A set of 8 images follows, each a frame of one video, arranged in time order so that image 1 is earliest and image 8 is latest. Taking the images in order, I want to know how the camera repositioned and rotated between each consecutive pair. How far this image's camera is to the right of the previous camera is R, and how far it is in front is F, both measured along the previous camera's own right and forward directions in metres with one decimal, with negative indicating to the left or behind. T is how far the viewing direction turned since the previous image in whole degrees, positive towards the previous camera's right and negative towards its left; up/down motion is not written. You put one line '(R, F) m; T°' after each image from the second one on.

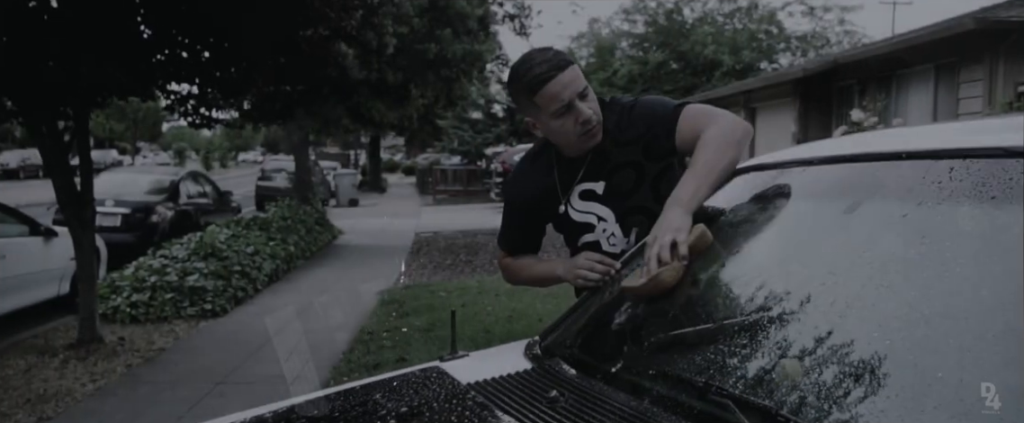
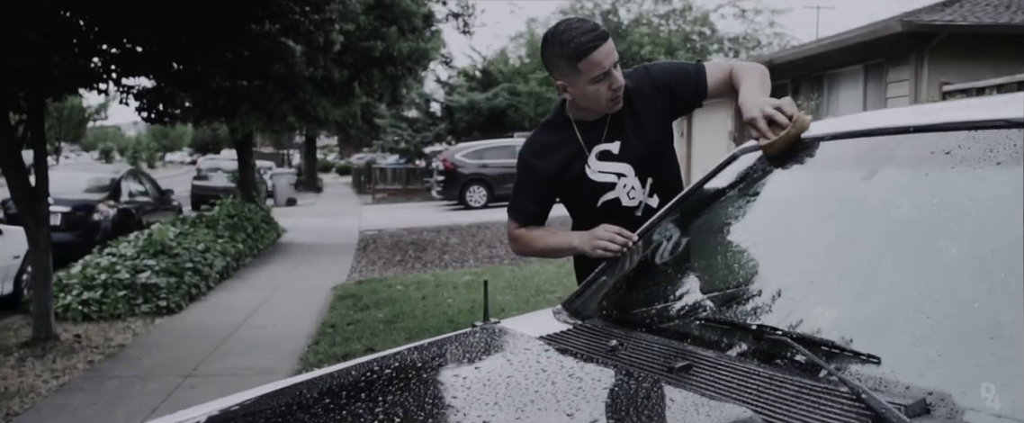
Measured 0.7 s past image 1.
(-0.3, -0.1) m; +6°
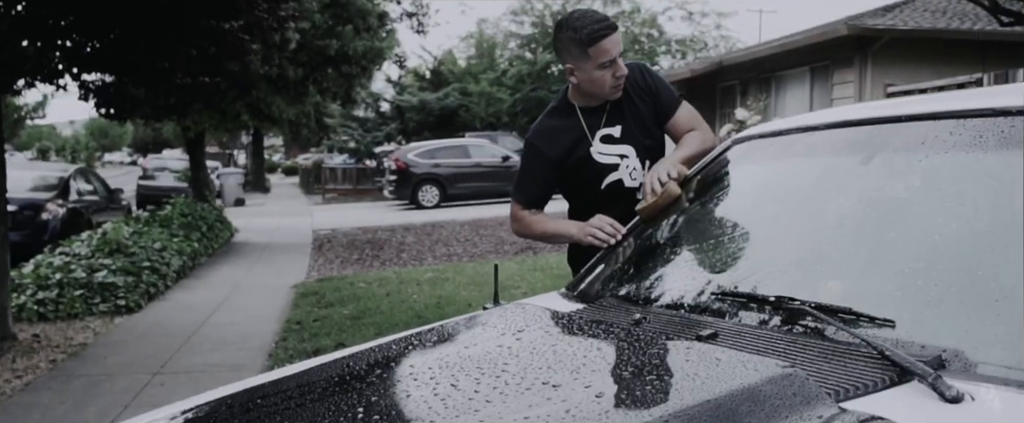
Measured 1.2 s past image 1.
(-0.2, -0.1) m; +4°
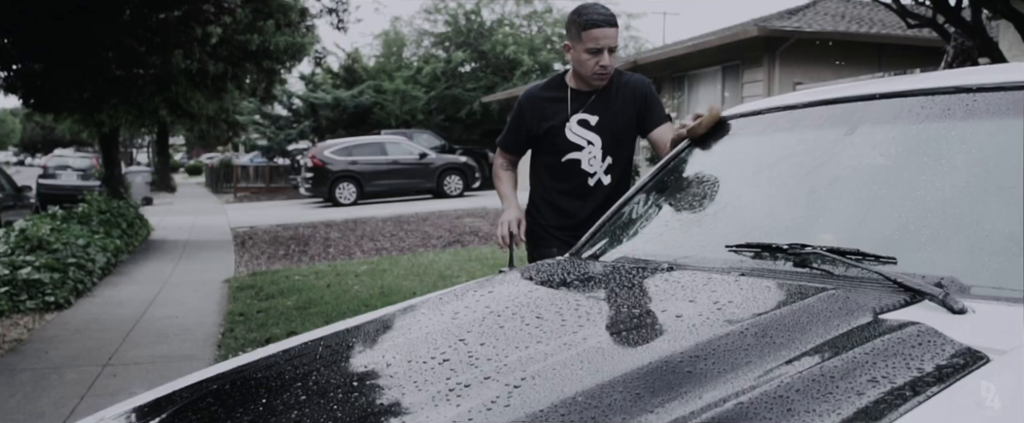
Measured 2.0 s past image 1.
(-0.4, -0.2) m; +8°
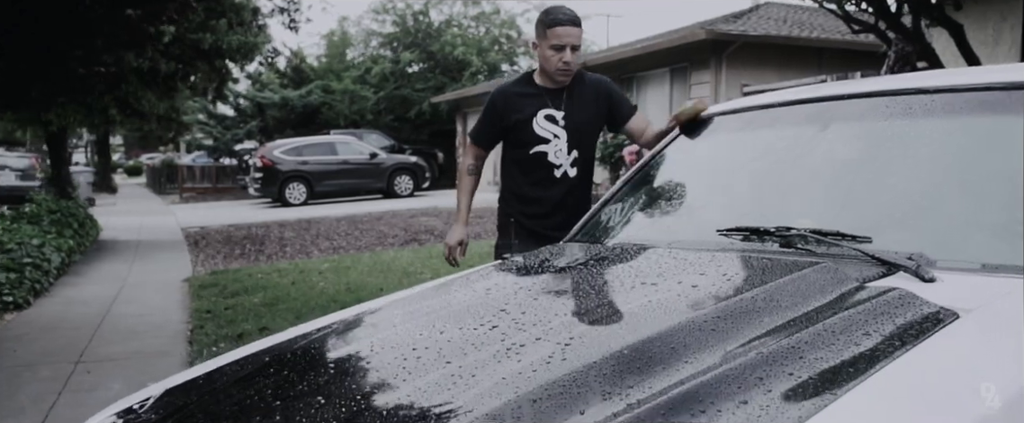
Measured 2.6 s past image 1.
(-0.2, -0.2) m; +5°
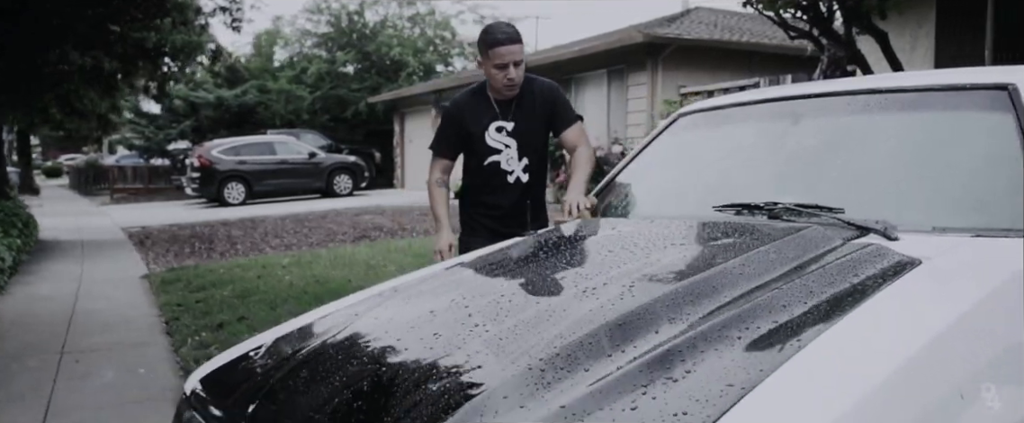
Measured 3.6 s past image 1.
(-0.4, -0.3) m; +6°
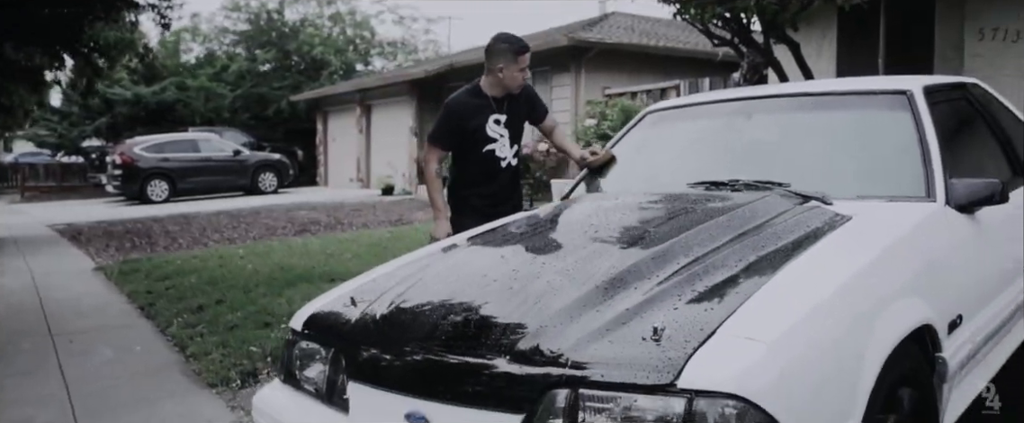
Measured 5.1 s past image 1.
(-0.5, -0.5) m; +7°
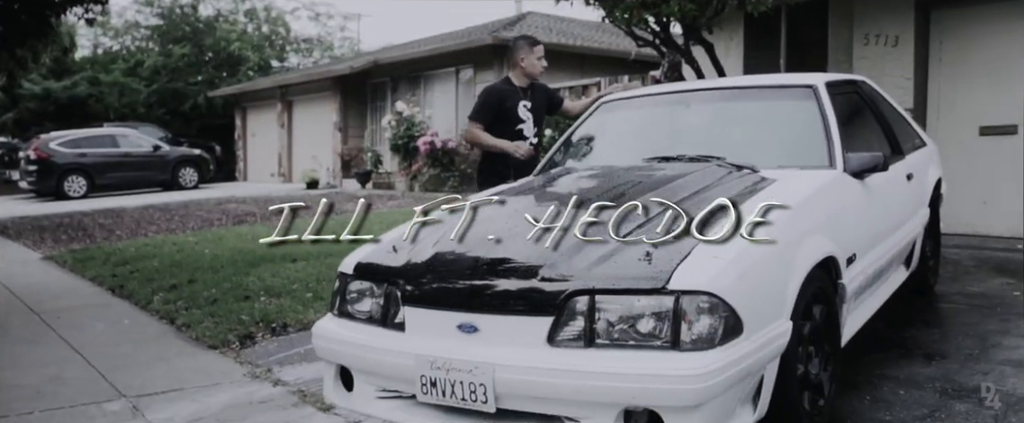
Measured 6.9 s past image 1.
(-0.4, -0.6) m; +7°
